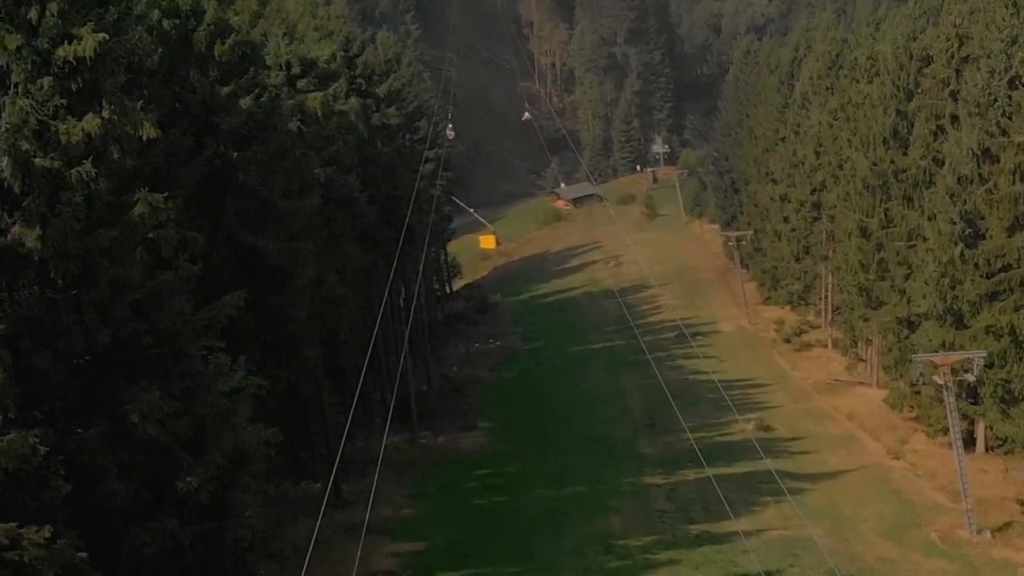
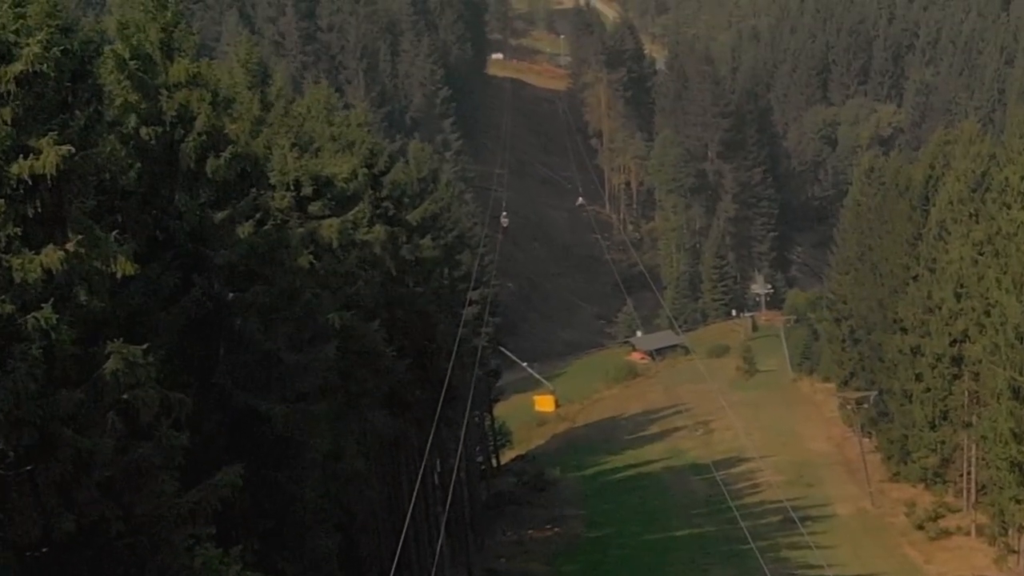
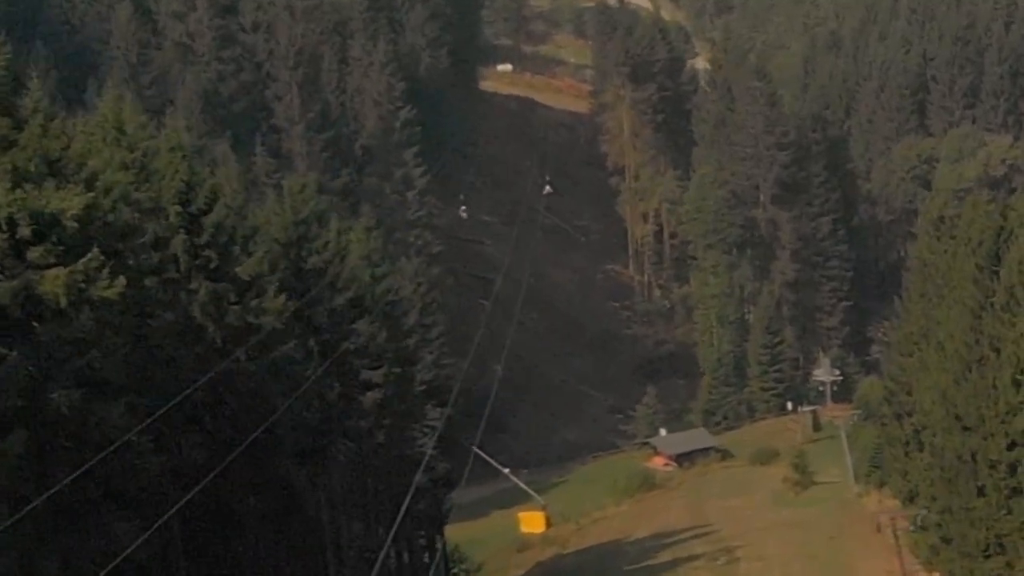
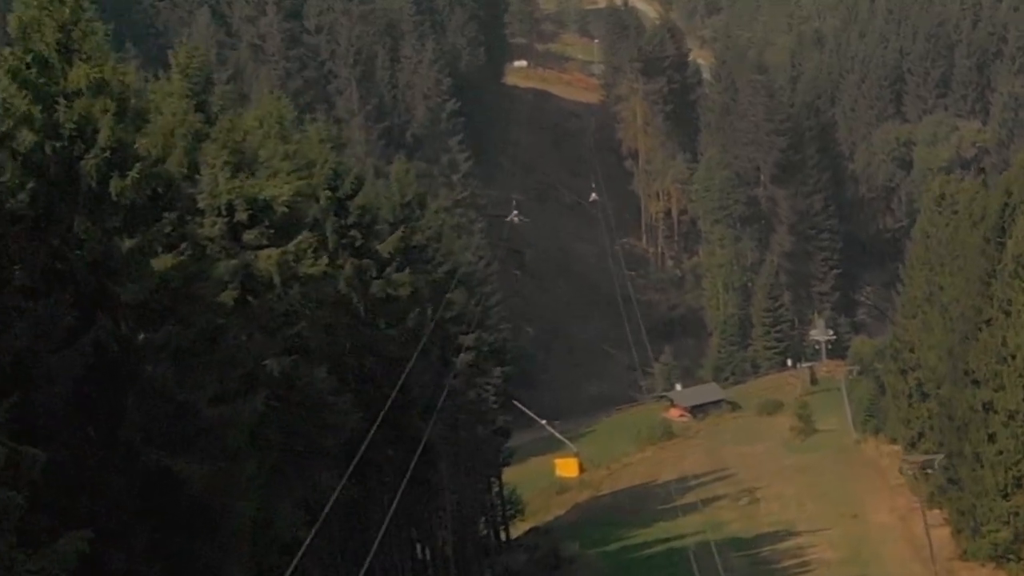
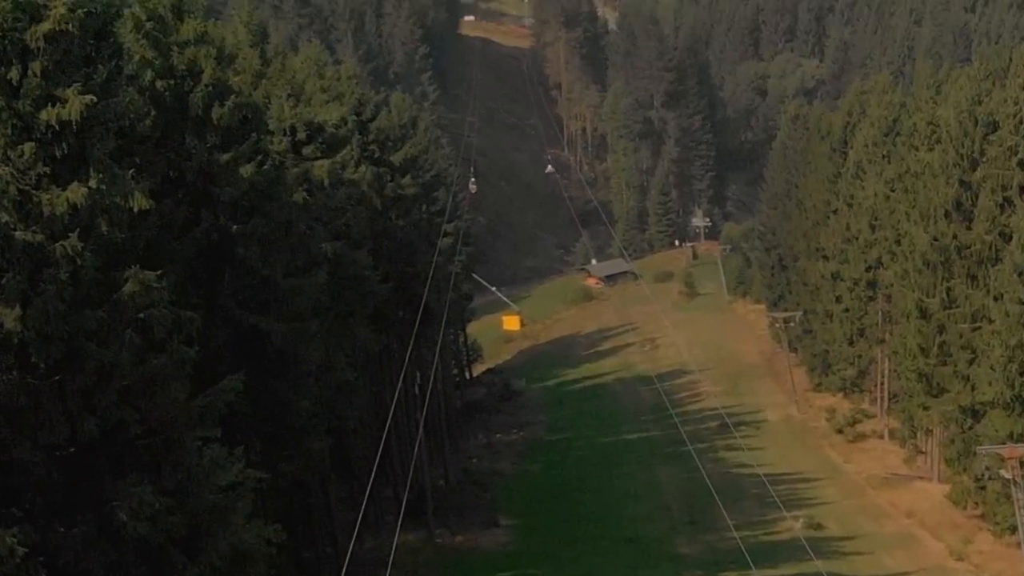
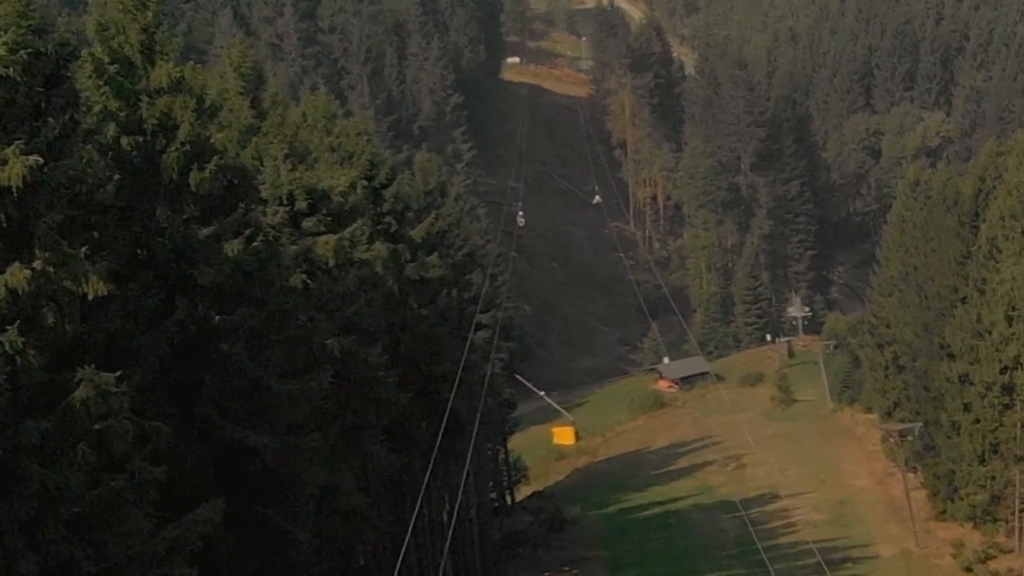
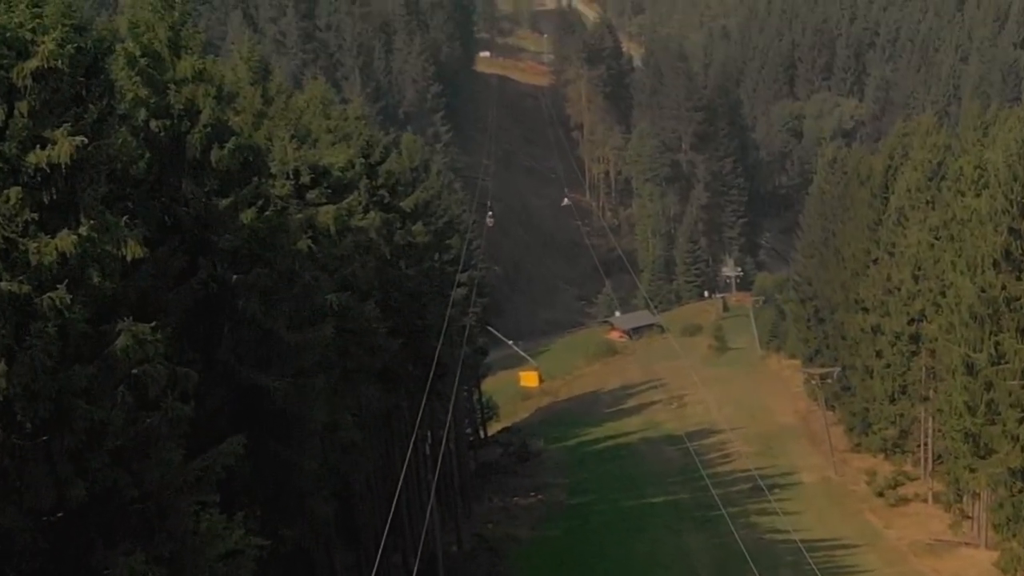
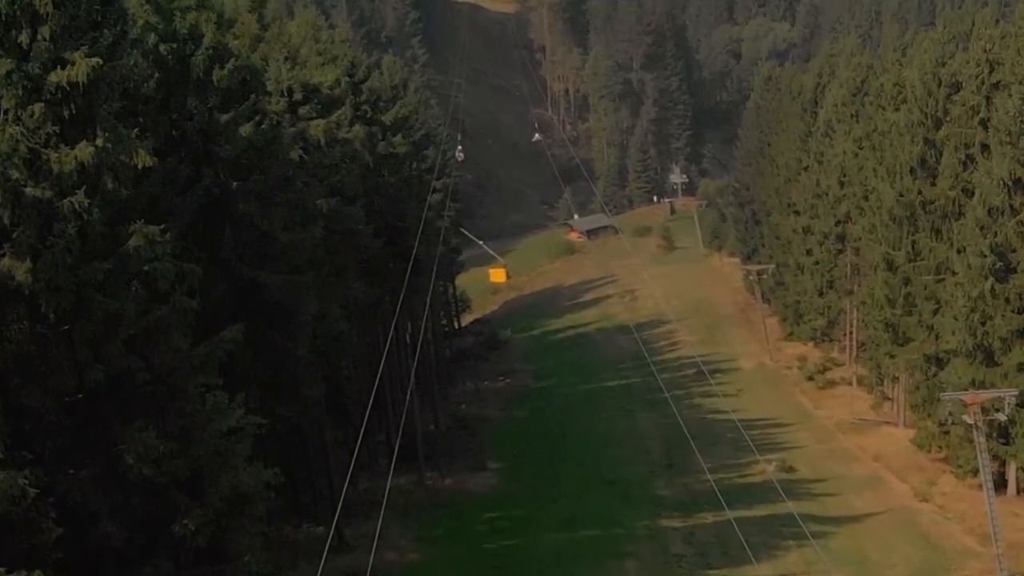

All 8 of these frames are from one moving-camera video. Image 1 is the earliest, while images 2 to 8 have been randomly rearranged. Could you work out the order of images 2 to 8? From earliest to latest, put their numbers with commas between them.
8, 5, 7, 2, 6, 4, 3
